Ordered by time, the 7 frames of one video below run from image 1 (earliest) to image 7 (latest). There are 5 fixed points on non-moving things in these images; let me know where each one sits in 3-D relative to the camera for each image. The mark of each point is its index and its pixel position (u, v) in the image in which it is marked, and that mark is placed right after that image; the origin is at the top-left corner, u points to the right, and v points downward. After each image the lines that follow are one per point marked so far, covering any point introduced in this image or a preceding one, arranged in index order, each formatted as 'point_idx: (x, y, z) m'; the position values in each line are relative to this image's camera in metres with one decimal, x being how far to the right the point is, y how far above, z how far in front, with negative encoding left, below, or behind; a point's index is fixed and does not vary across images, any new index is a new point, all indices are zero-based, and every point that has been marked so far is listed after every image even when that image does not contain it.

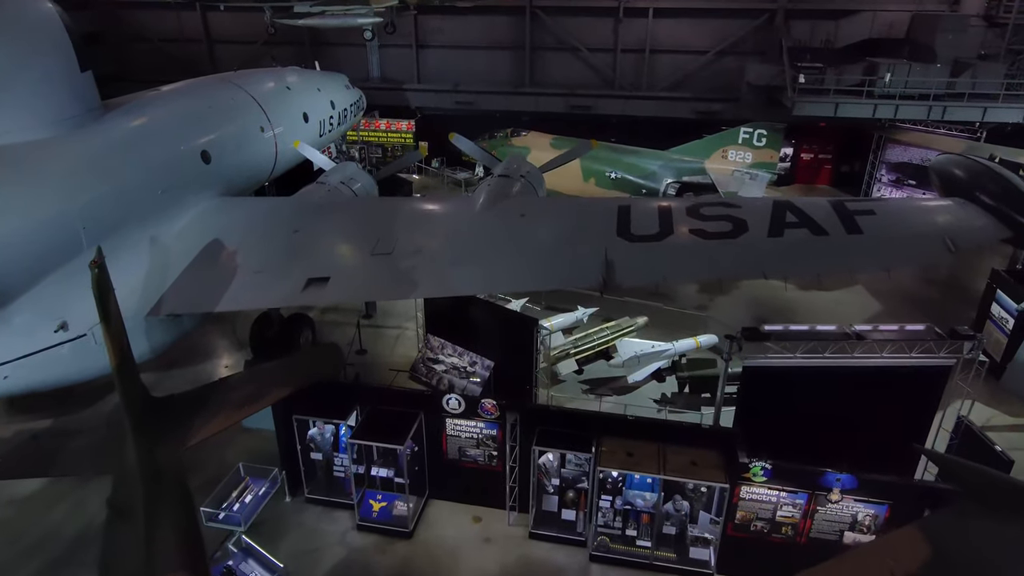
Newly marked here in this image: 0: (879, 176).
0: (+10.1, +3.1, +18.0) m
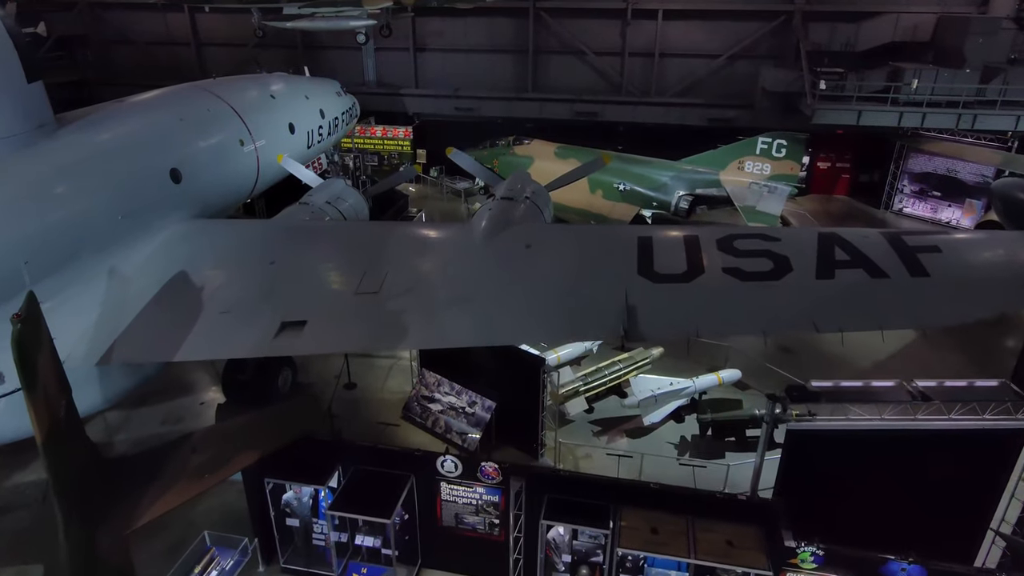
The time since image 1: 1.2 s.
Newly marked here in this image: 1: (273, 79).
0: (+10.2, +2.7, +17.1) m
1: (-4.3, +3.7, +11.6) m
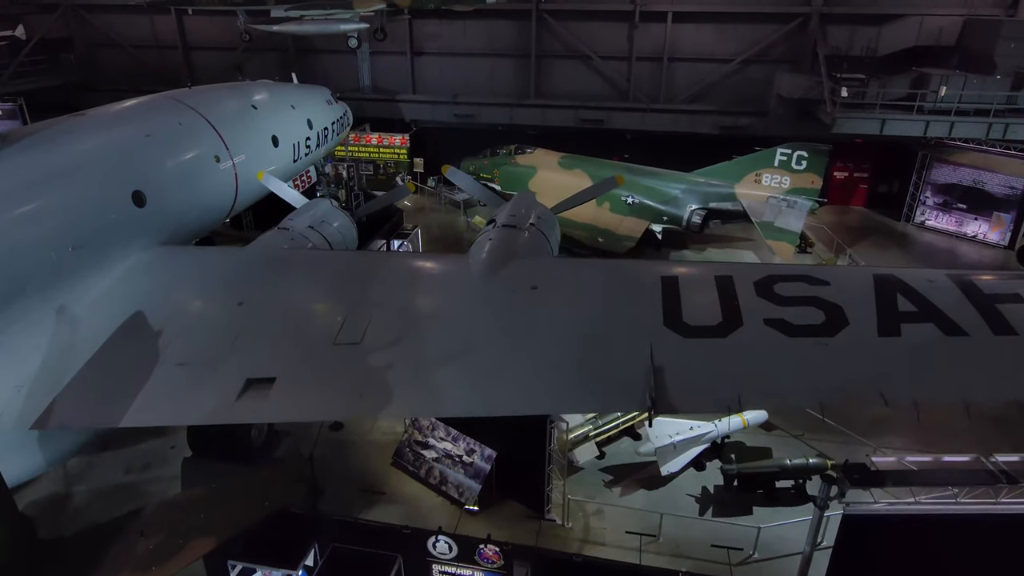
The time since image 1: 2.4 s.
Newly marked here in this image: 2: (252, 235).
0: (+10.2, +2.2, +16.2) m
1: (-4.2, +3.3, +10.7) m
2: (-5.9, +1.2, +14.7) m
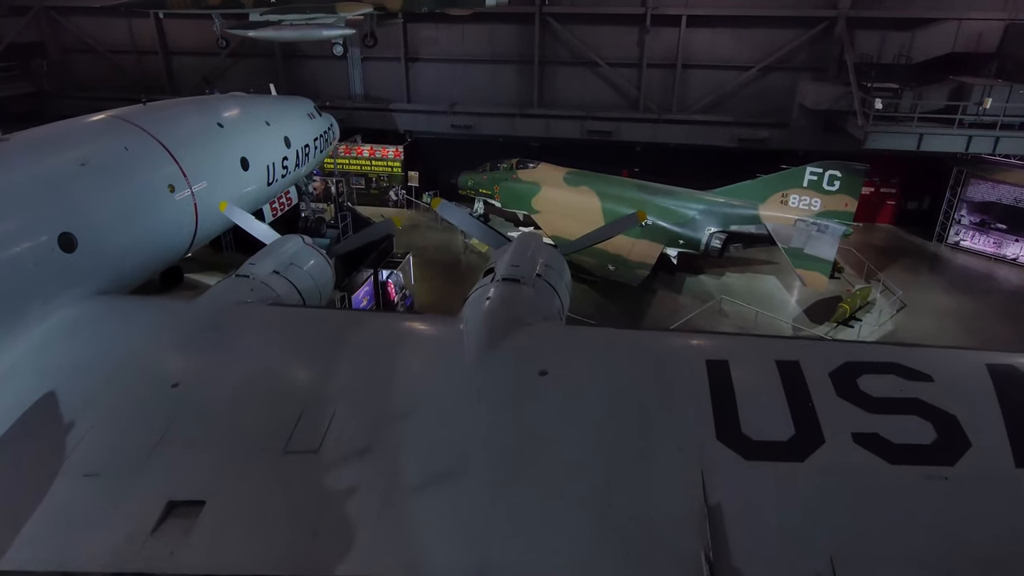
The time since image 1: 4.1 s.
0: (+10.2, +1.6, +15.0) m
1: (-4.2, +2.7, +9.5) m
2: (-5.8, +0.6, +13.5) m
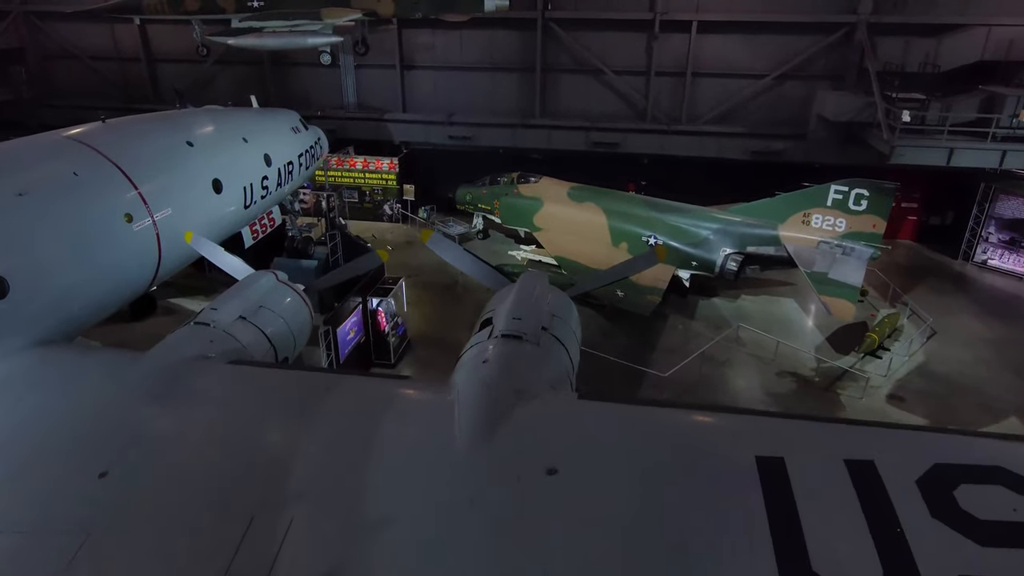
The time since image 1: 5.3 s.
0: (+10.3, +1.2, +14.1) m
1: (-4.2, +2.3, +8.7) m
2: (-5.8, +0.2, +12.7) m
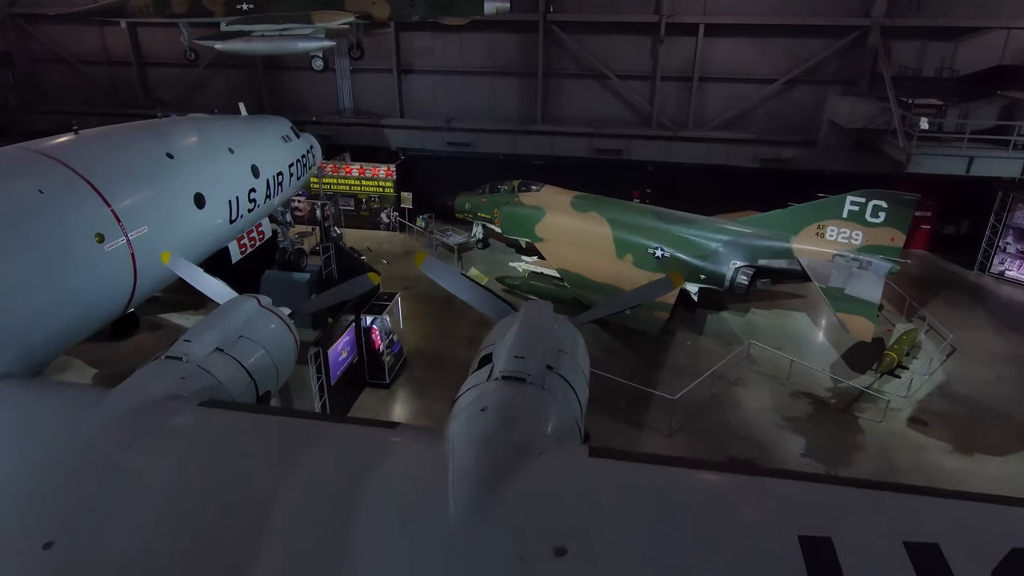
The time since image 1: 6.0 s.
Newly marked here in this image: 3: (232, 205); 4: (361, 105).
0: (+10.3, +0.9, +13.6) m
1: (-4.2, +2.1, +8.2) m
2: (-5.8, -0.1, +12.2) m
3: (-3.6, +1.1, +8.5) m
4: (-3.7, +4.5, +15.9) m
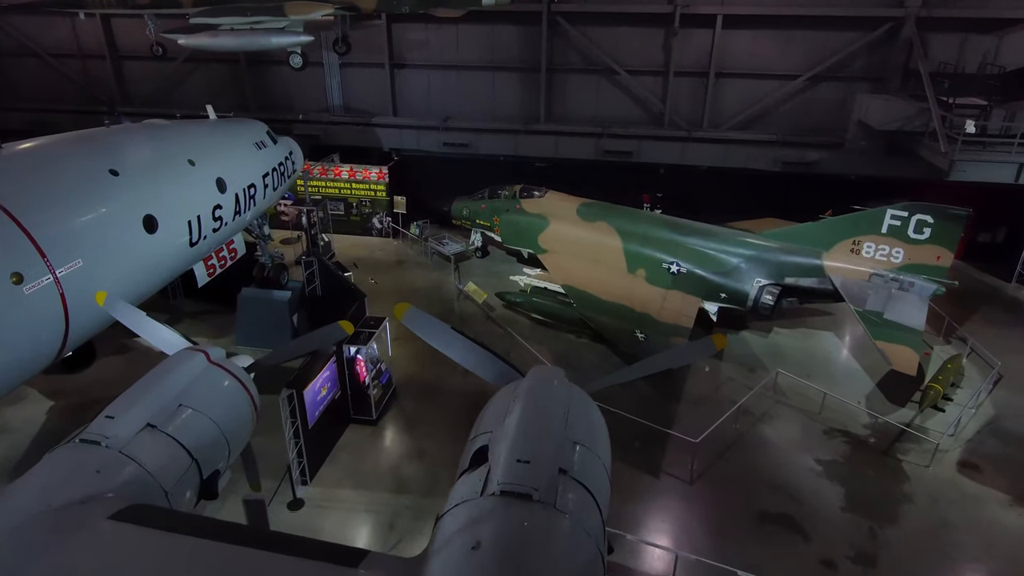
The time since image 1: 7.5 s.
0: (+10.3, +0.6, +12.6) m
1: (-4.2, +1.7, +7.2) m
2: (-5.8, -0.4, +11.2) m
3: (-3.6, +0.7, +7.4) m
4: (-3.7, +4.2, +14.8) m
